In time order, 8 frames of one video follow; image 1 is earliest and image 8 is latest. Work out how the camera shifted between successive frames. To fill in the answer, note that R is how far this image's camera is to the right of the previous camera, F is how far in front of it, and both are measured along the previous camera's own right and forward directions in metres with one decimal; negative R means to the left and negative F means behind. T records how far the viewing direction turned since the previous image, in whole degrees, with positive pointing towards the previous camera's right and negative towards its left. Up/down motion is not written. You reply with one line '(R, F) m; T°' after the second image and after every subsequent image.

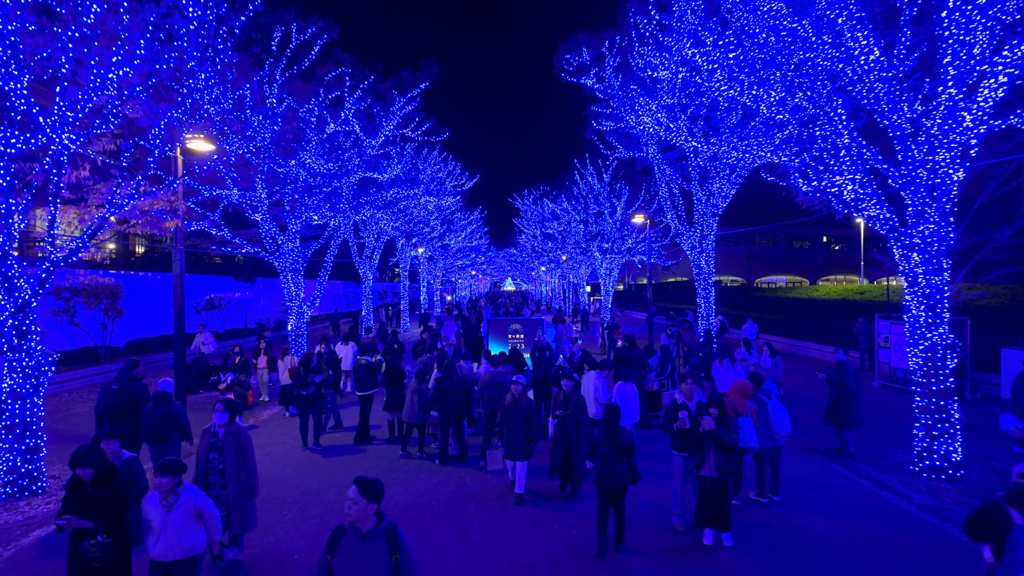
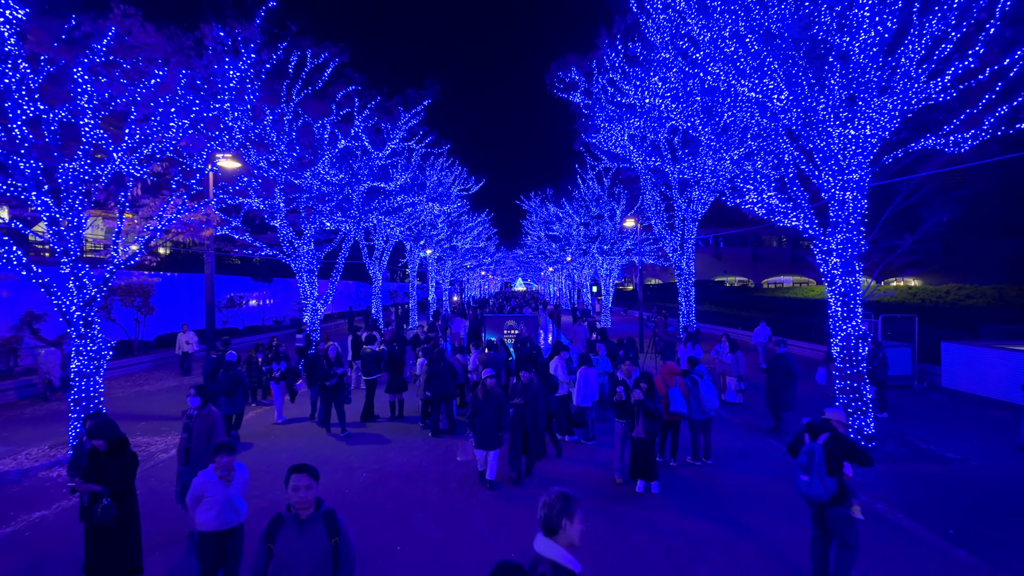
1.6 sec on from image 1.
(+0.5, -1.5) m; -1°
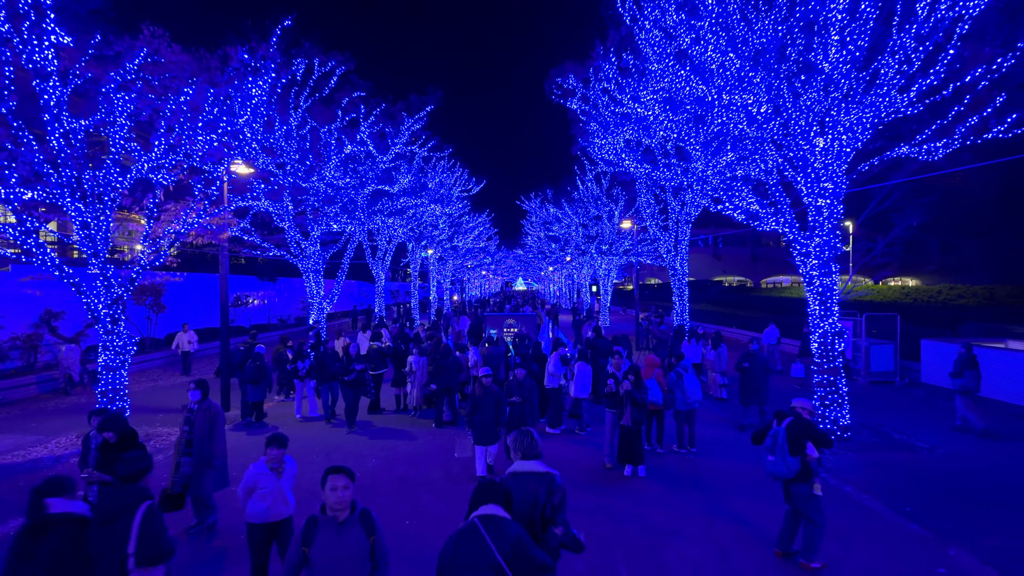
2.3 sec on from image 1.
(0.0, -0.7) m; 0°
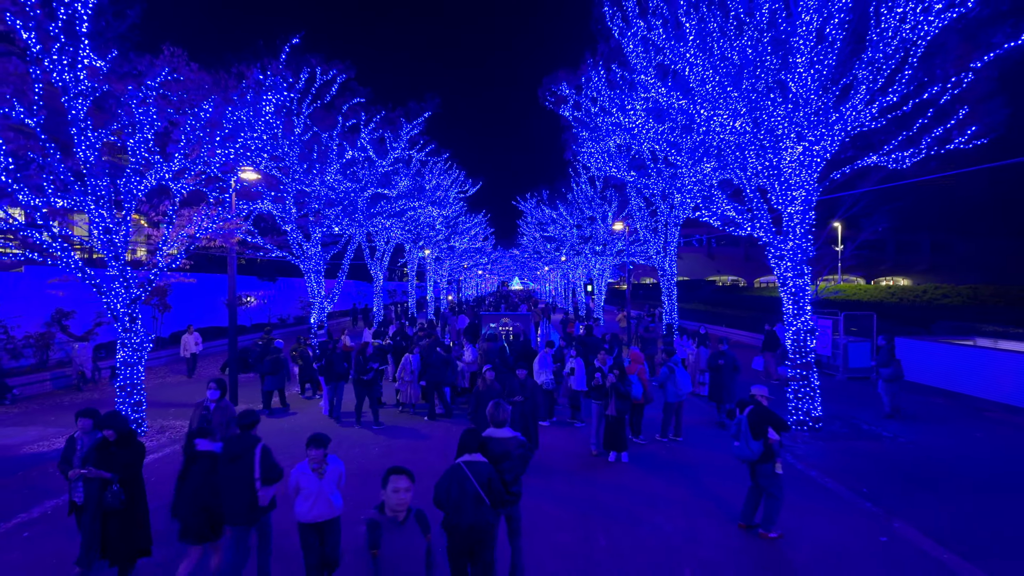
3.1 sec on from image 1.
(0.0, -0.7) m; 0°
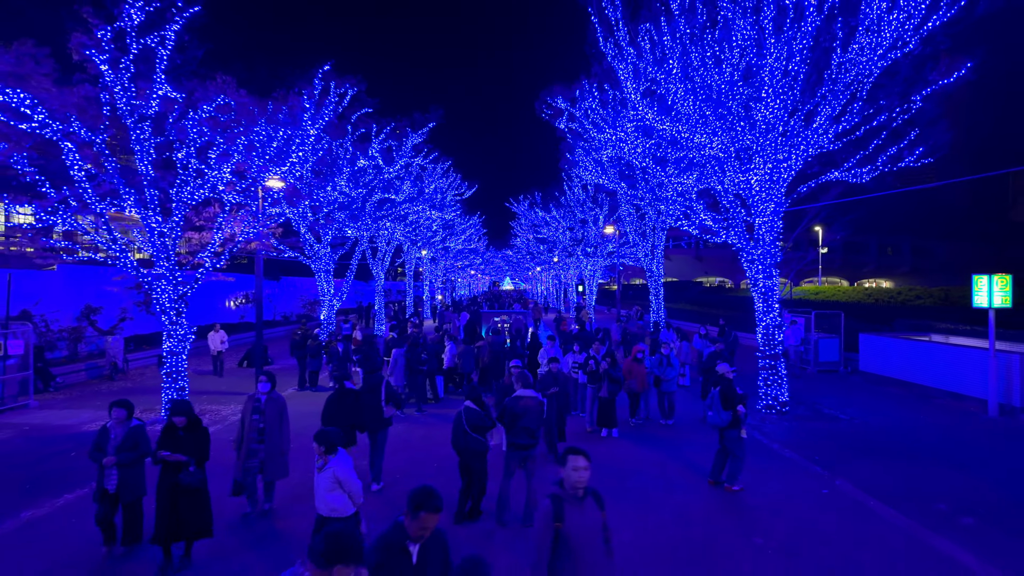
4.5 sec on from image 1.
(-0.3, -1.4) m; +1°
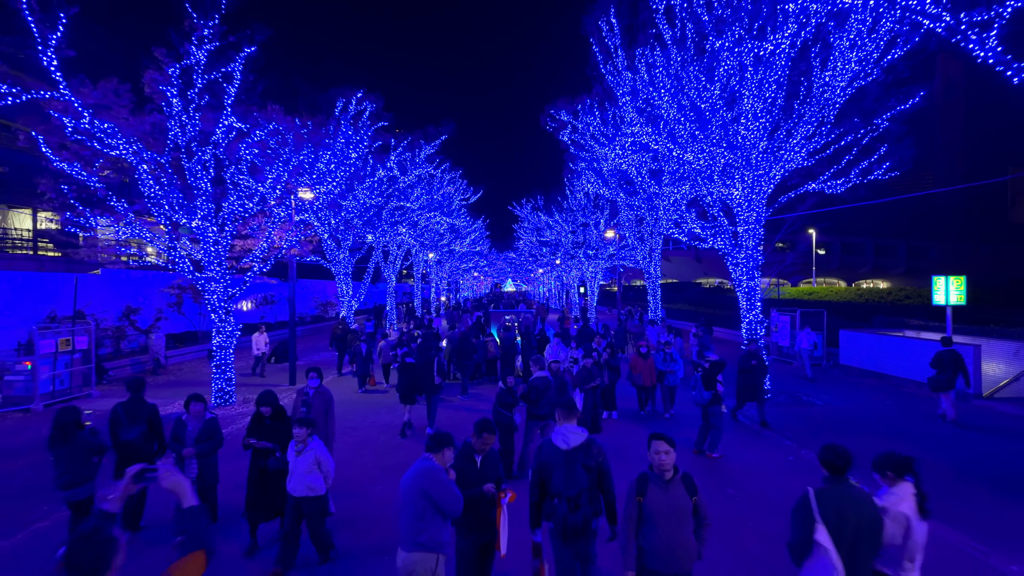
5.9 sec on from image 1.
(-0.2, -1.5) m; 0°
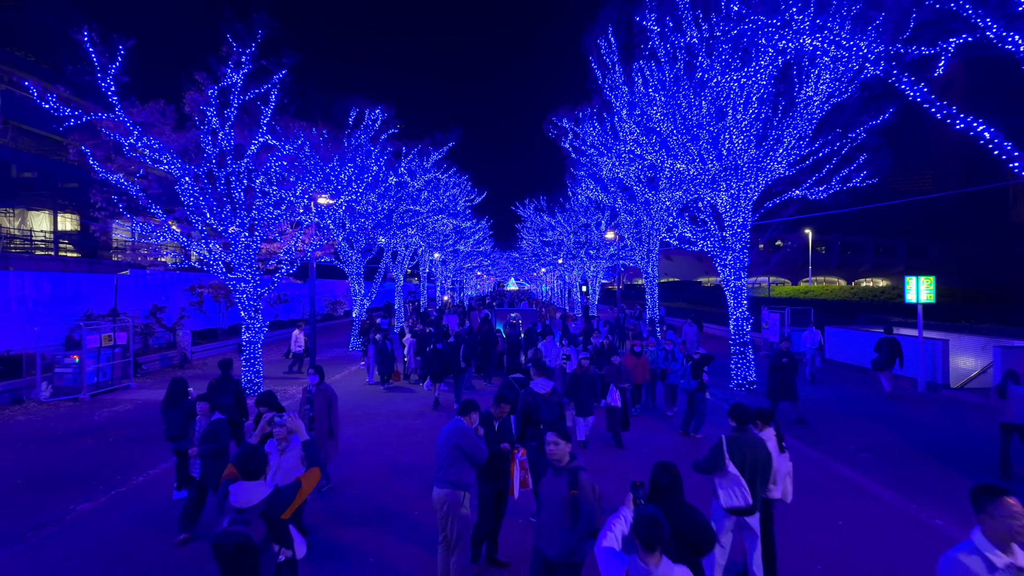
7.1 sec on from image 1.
(-0.1, -1.2) m; 0°
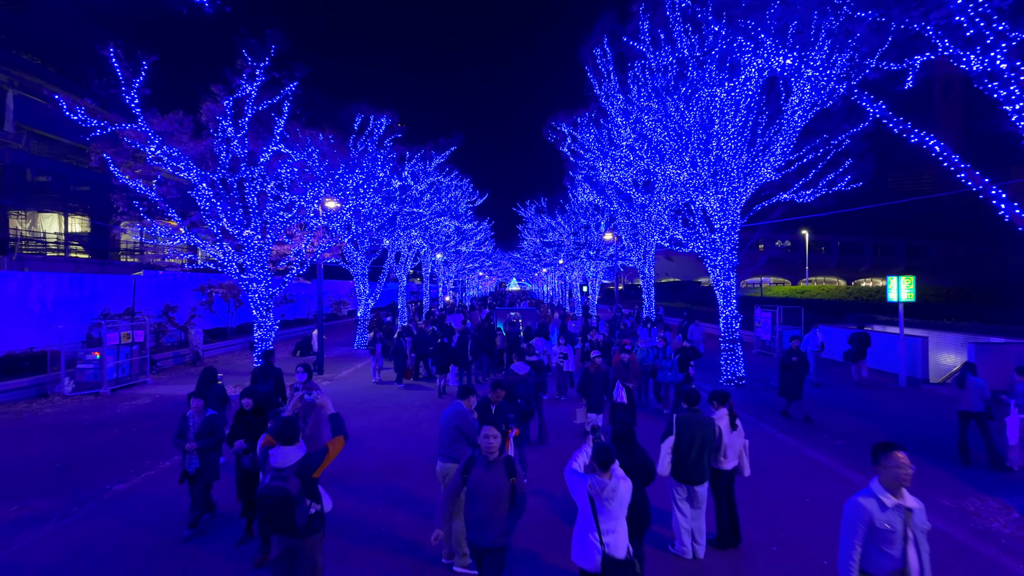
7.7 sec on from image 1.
(+0.1, -0.7) m; 0°
